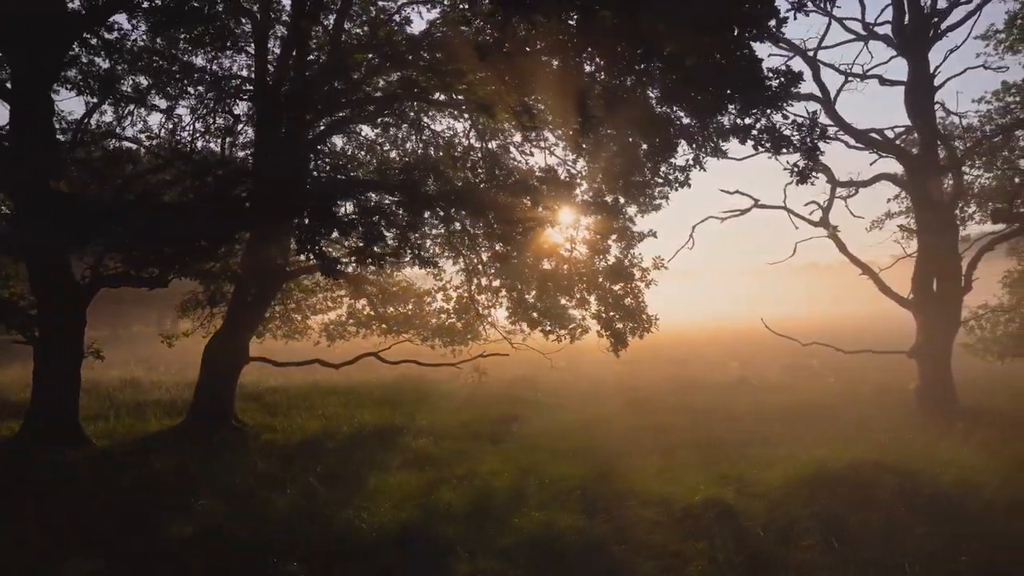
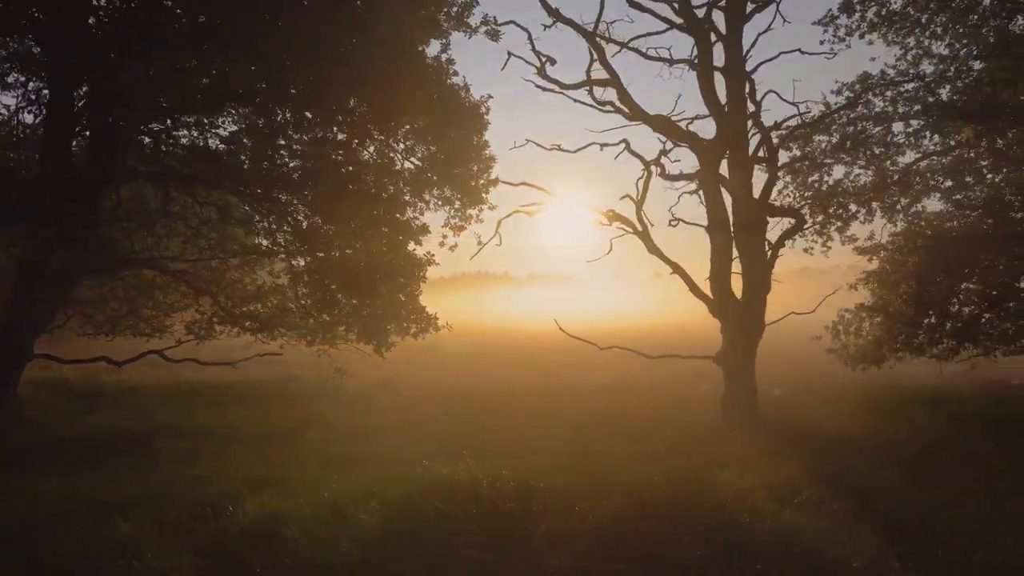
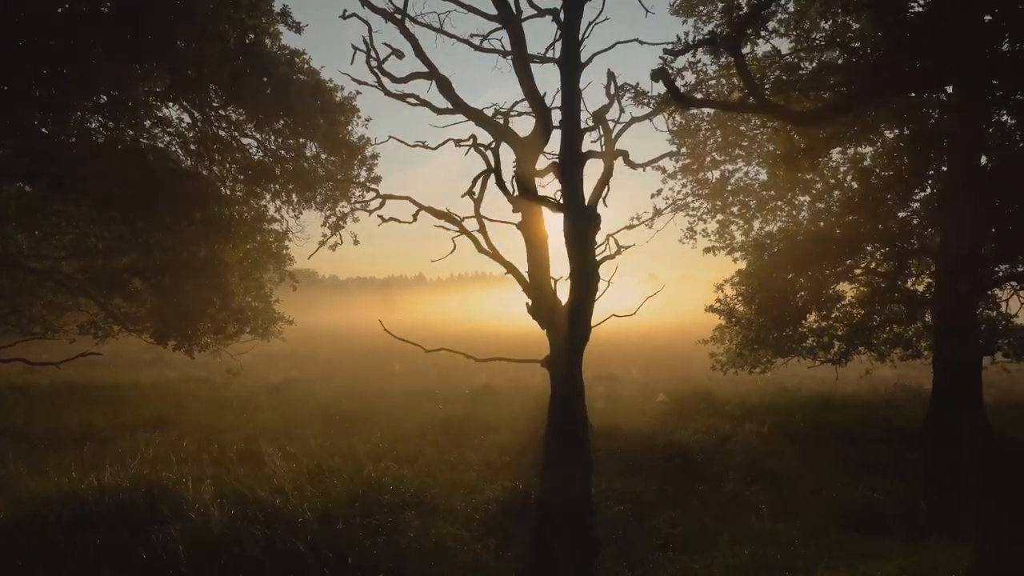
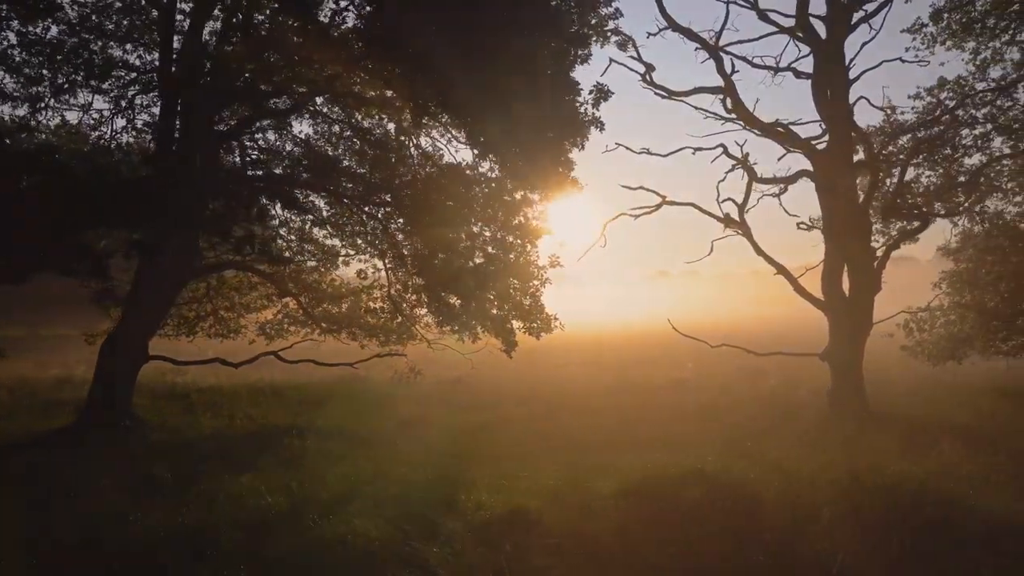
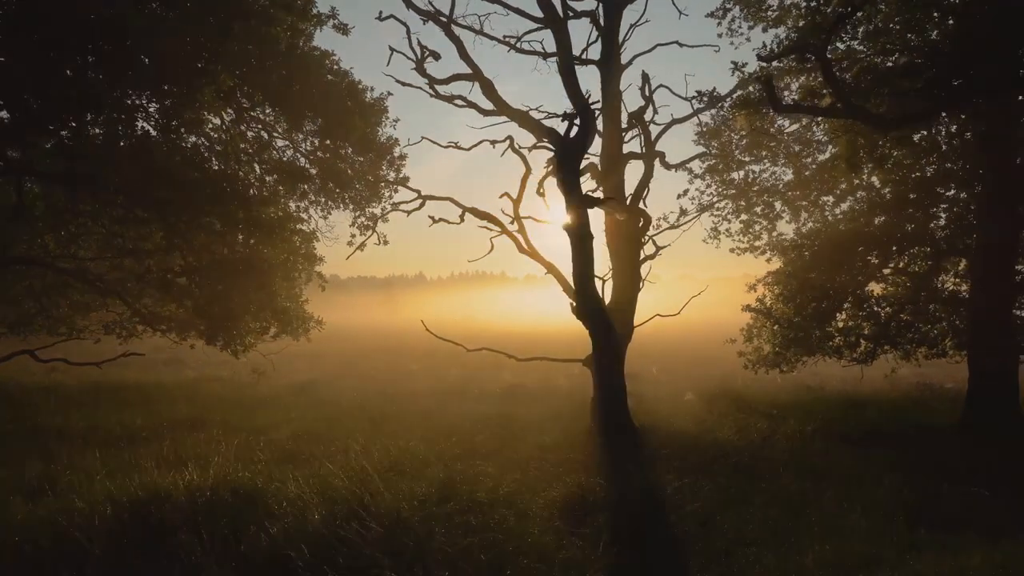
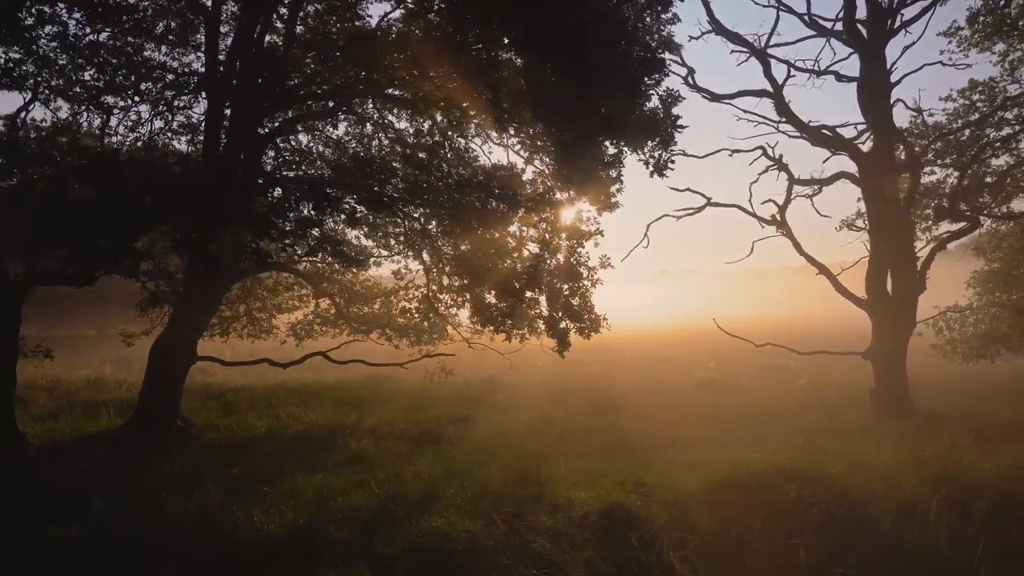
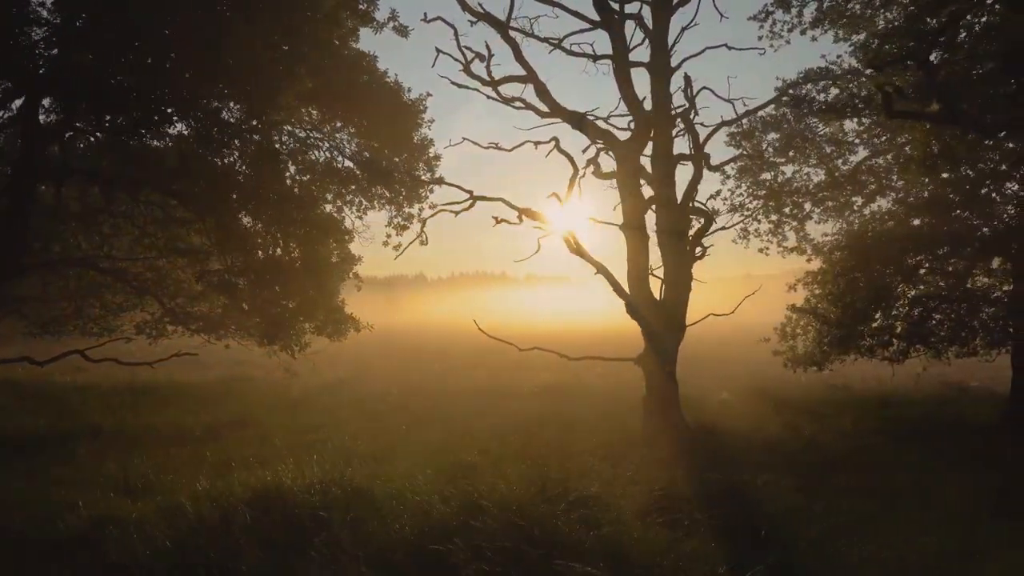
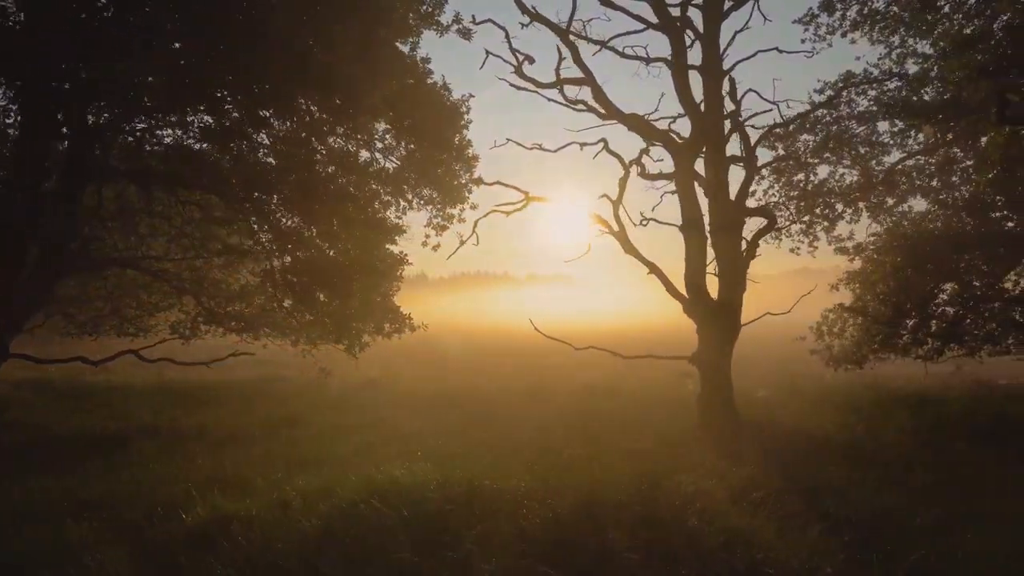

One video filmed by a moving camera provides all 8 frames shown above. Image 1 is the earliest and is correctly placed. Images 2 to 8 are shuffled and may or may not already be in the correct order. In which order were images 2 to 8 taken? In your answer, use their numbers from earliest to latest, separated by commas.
6, 4, 2, 8, 7, 5, 3
